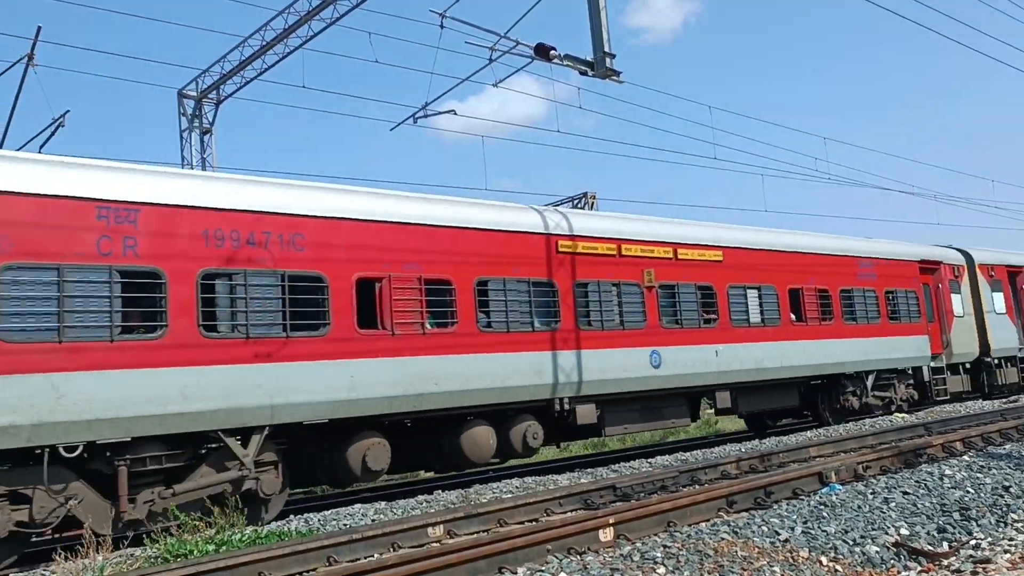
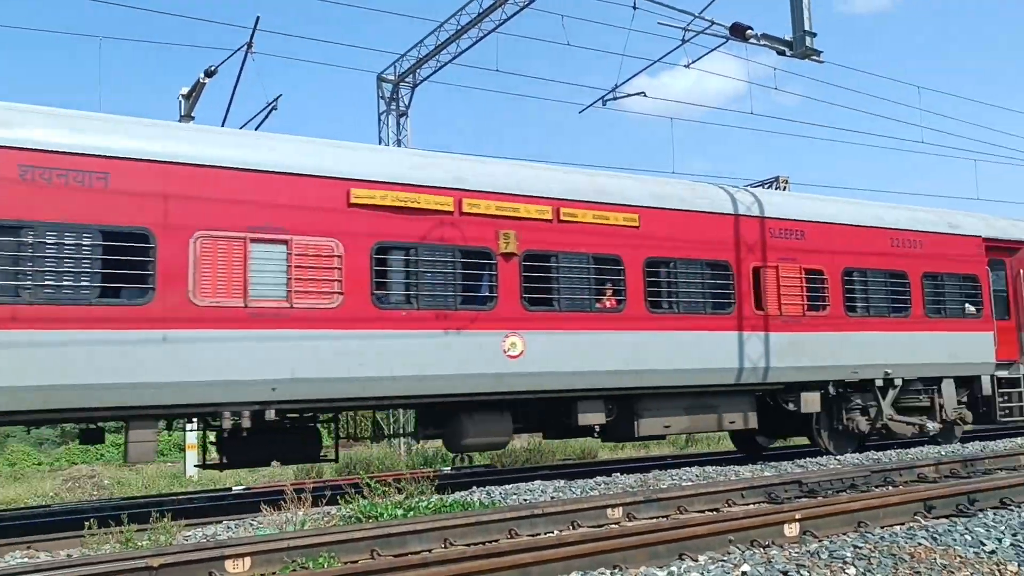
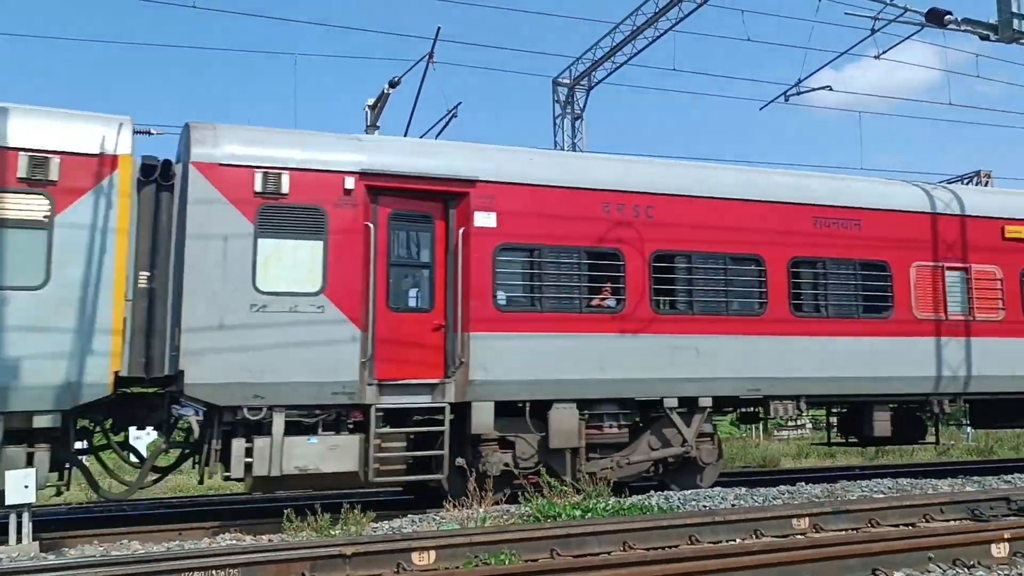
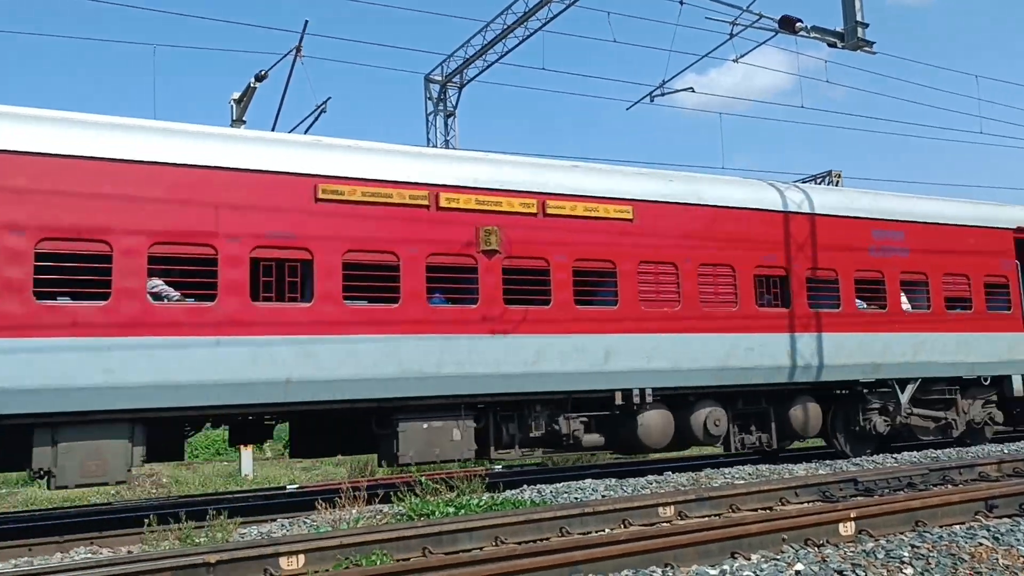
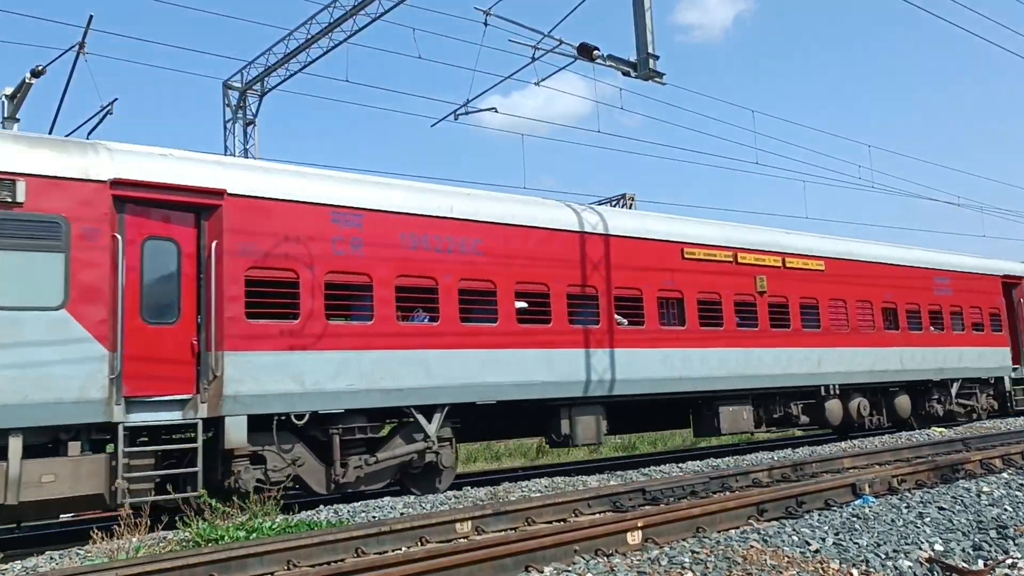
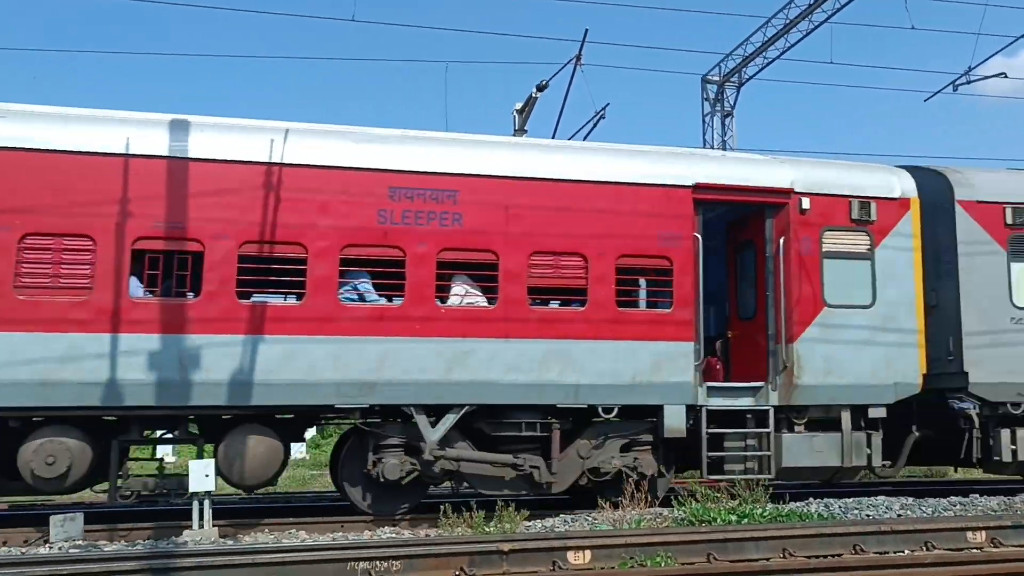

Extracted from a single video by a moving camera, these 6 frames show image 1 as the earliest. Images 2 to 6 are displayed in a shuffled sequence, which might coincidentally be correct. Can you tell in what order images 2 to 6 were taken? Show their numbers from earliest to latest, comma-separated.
5, 4, 6, 3, 2
